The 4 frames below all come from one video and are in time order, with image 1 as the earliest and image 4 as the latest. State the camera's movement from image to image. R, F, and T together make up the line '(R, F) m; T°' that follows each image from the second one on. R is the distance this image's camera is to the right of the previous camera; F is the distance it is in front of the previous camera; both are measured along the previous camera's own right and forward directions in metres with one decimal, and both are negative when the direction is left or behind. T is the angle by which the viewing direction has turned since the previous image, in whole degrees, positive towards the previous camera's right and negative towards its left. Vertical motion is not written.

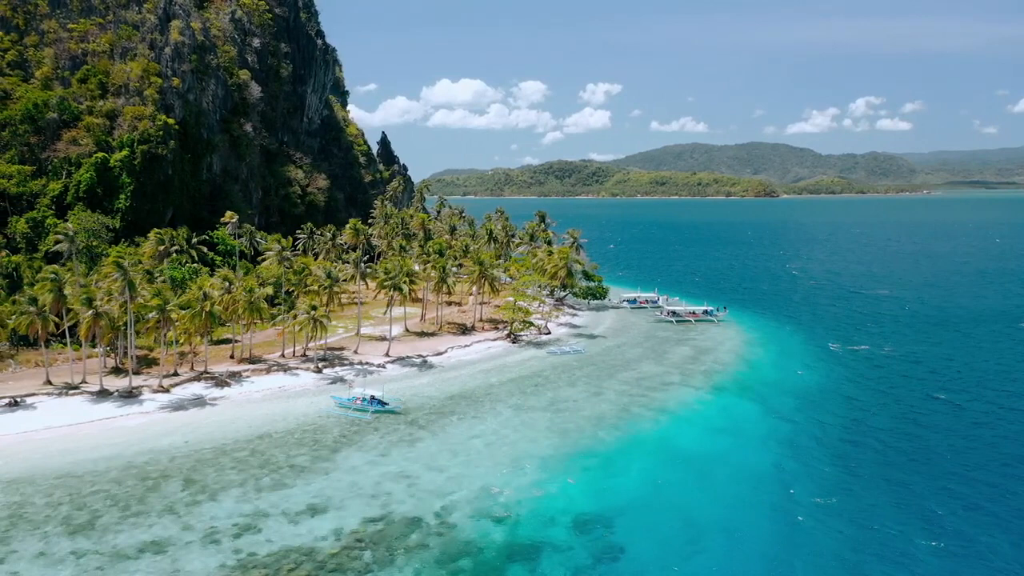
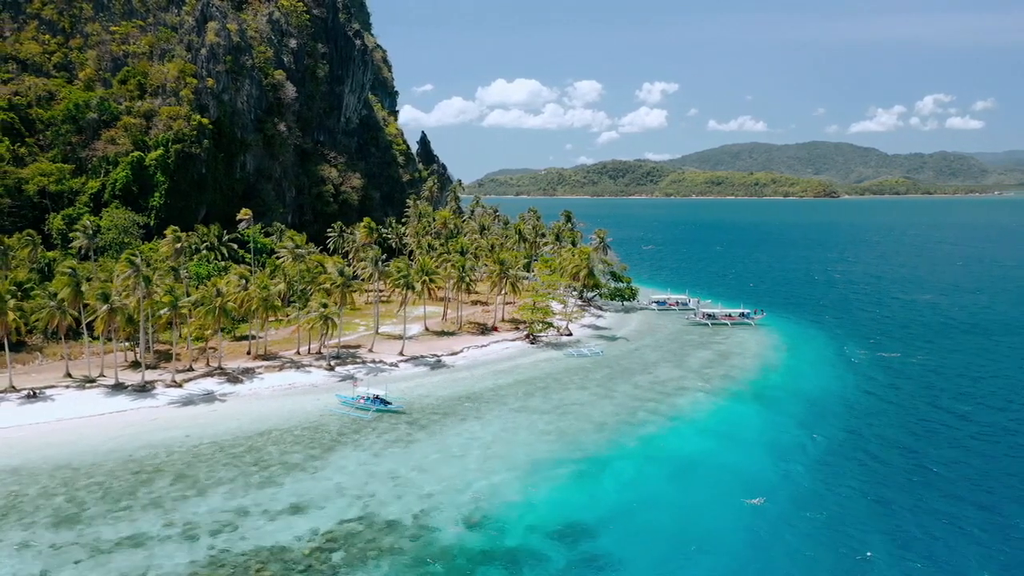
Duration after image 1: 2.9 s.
(+1.6, +0.3) m; -3°
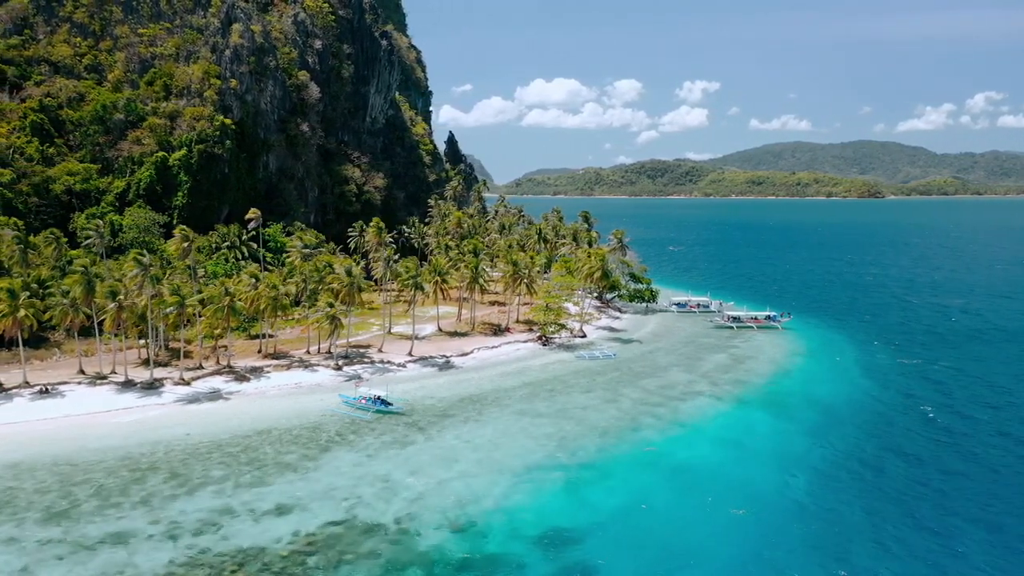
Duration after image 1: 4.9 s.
(+1.2, +0.1) m; -2°
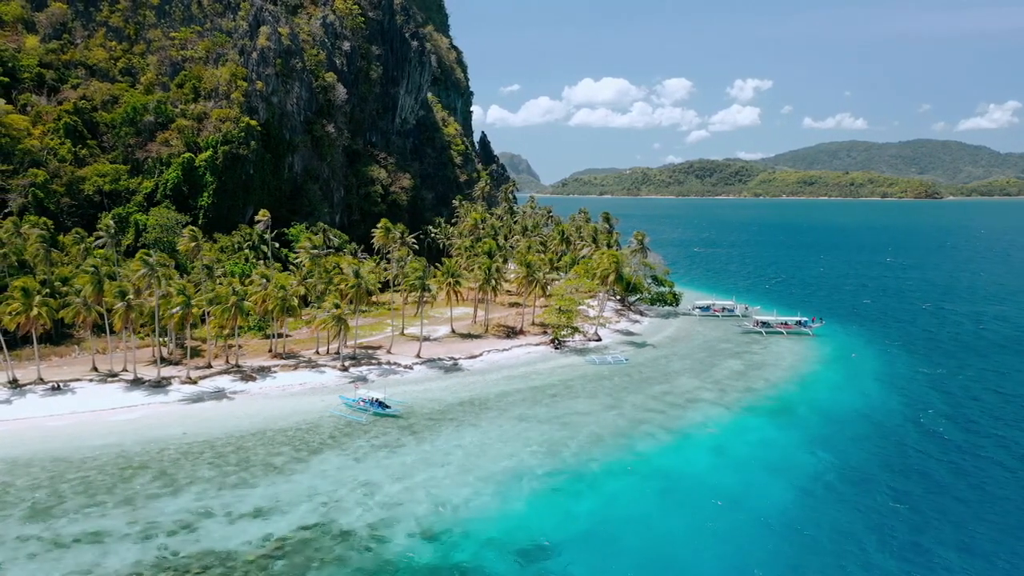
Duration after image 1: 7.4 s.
(+1.7, 0.0) m; -2°
